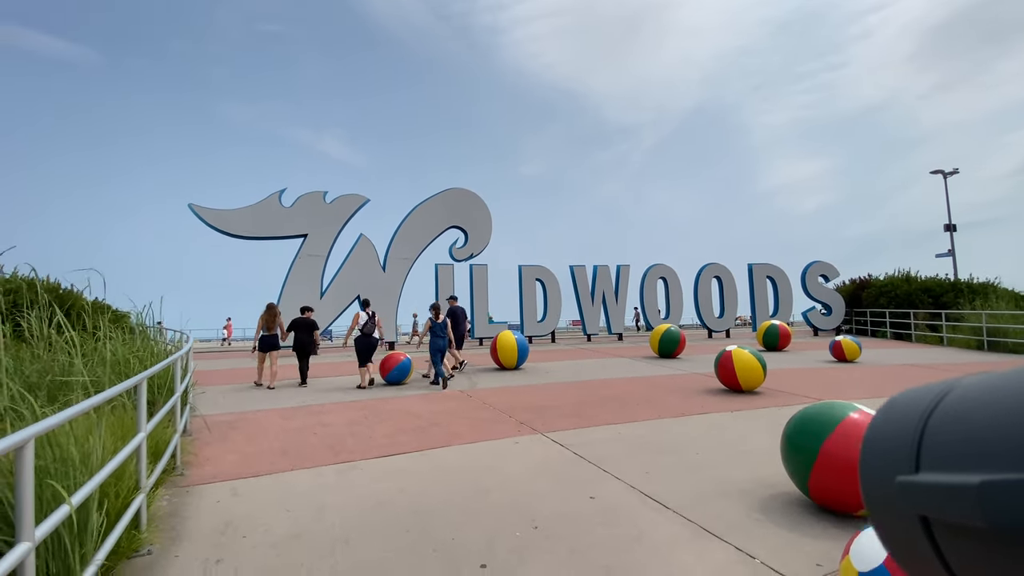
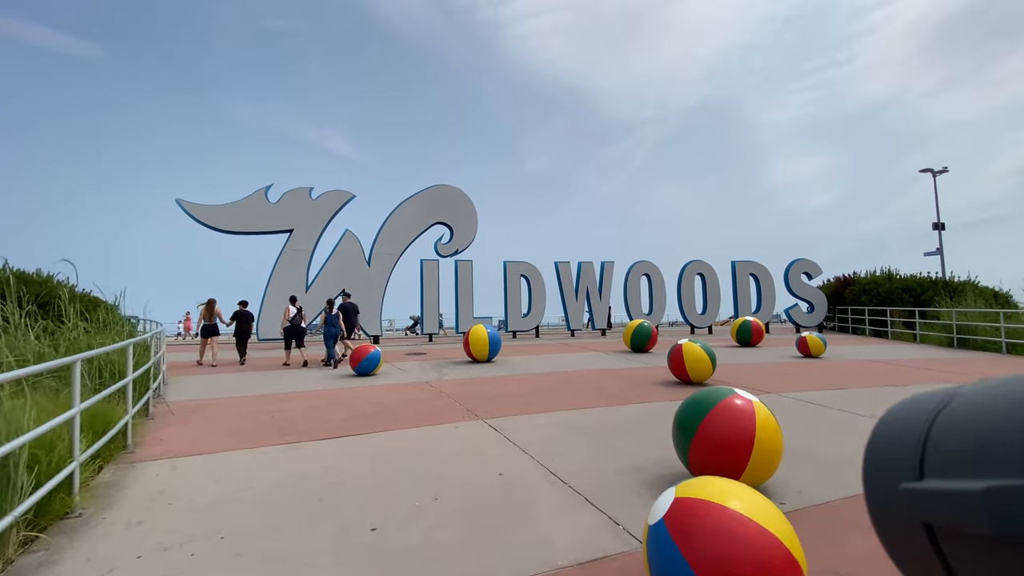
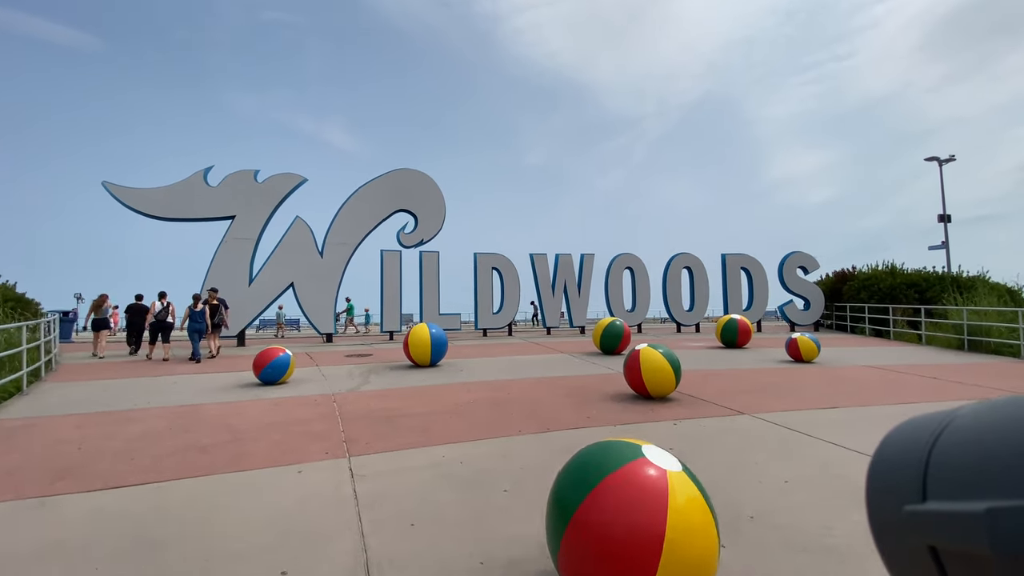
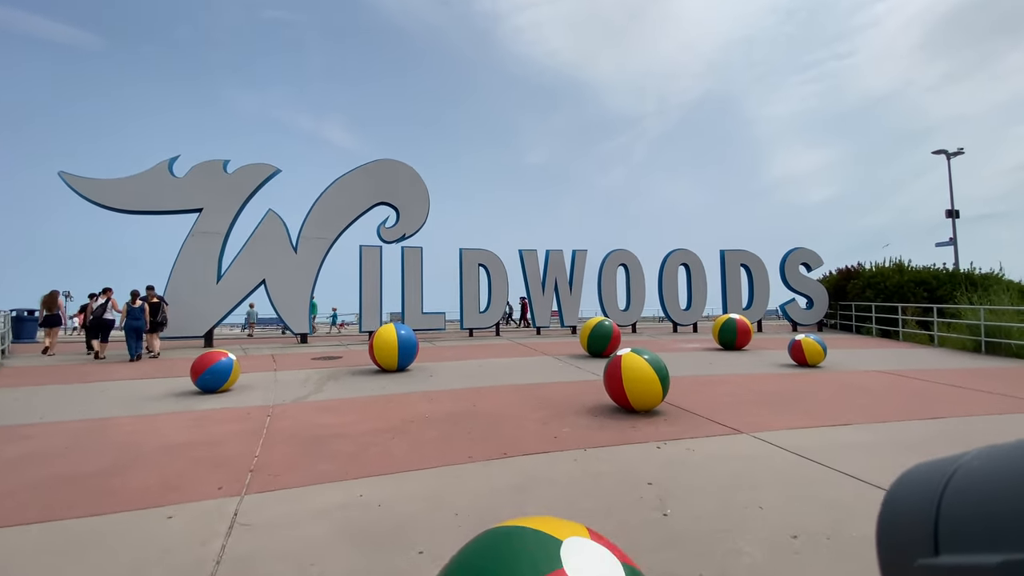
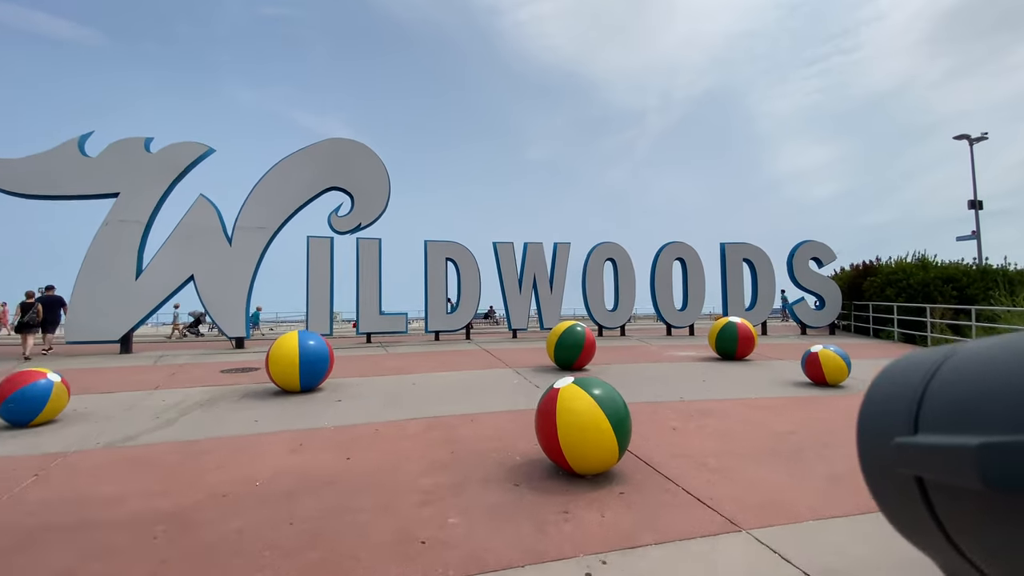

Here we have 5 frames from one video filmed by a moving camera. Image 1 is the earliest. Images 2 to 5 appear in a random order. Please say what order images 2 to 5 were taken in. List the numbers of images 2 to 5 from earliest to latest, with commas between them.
2, 3, 4, 5
